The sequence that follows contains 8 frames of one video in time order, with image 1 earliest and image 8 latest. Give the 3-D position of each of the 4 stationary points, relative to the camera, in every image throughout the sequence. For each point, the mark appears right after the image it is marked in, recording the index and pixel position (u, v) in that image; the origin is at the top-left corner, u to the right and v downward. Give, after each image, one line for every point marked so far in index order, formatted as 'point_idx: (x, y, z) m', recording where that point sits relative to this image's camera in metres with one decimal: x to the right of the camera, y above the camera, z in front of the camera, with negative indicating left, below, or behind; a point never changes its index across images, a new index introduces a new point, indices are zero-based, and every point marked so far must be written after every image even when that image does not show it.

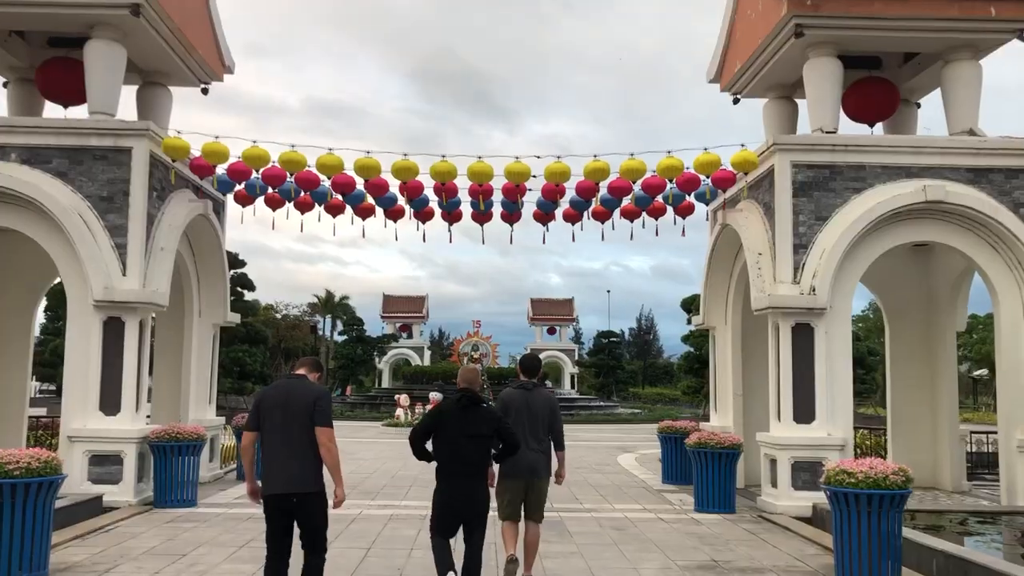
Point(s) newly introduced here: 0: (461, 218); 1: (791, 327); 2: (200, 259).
0: (-0.6, +0.8, +11.0) m
1: (+2.8, -0.4, +9.4) m
2: (-3.8, +0.4, +11.5) m
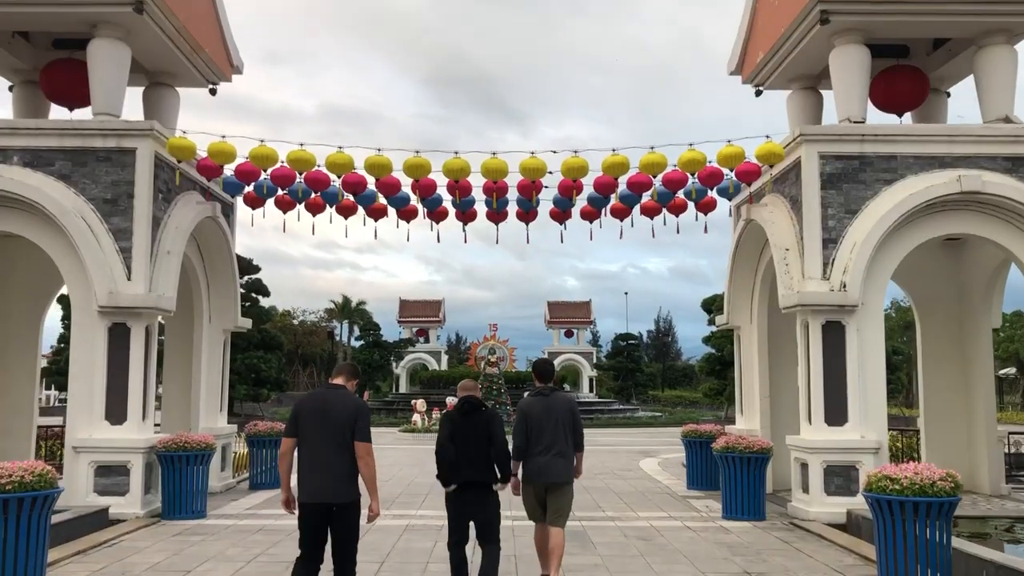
0: (-0.4, +0.8, +10.7) m
1: (+3.0, -0.4, +9.0) m
2: (-3.6, +0.3, +11.2) m
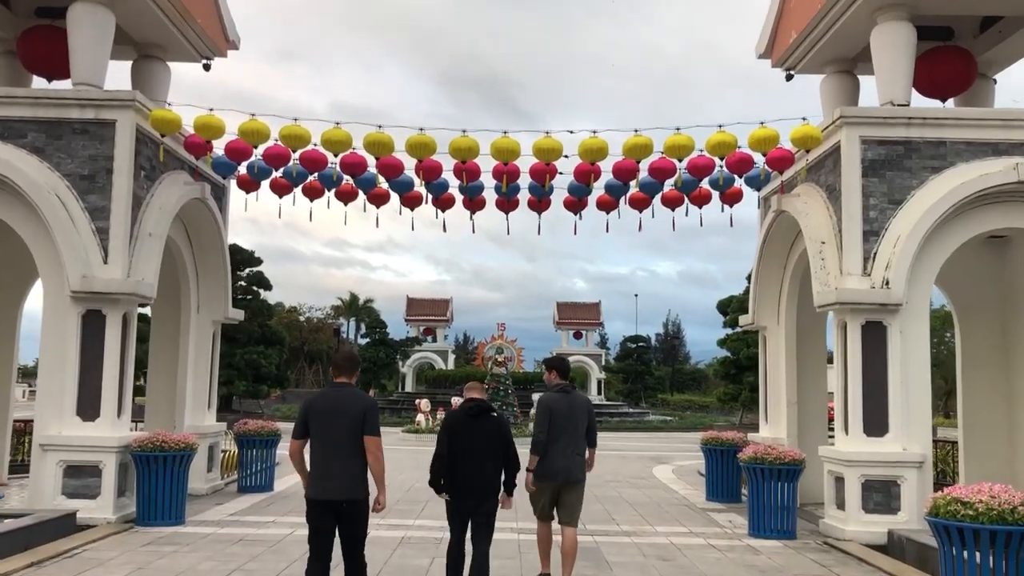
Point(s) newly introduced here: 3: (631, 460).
0: (-0.3, +0.9, +9.9) m
1: (+3.1, -0.3, +8.2) m
2: (-3.5, +0.4, +10.5) m
3: (+2.1, -3.0, +16.3) m
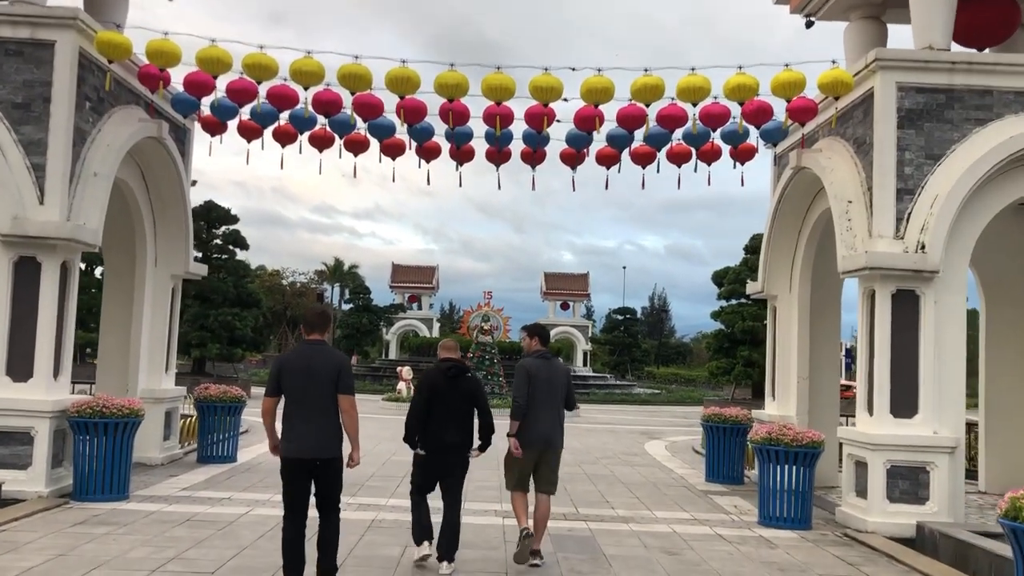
0: (-0.4, +1.3, +9.0) m
1: (+3.0, -0.1, +7.4) m
2: (-3.6, +0.9, +9.5) m
3: (+1.8, -2.5, +15.5) m
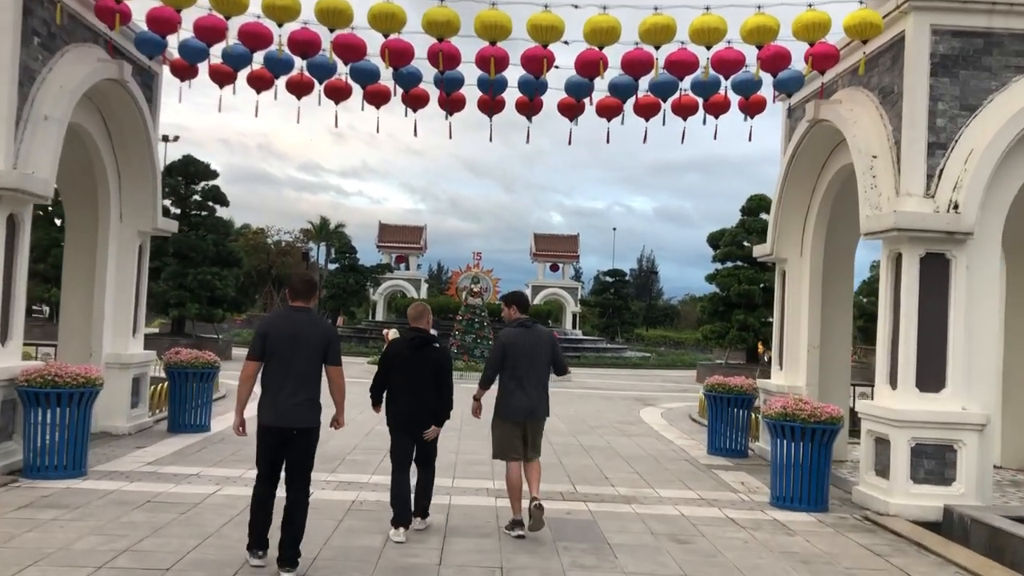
0: (-0.4, +1.6, +8.3) m
1: (+2.9, +0.2, +6.7) m
2: (-3.7, +1.3, +8.8) m
3: (+1.7, -1.8, +15.0) m
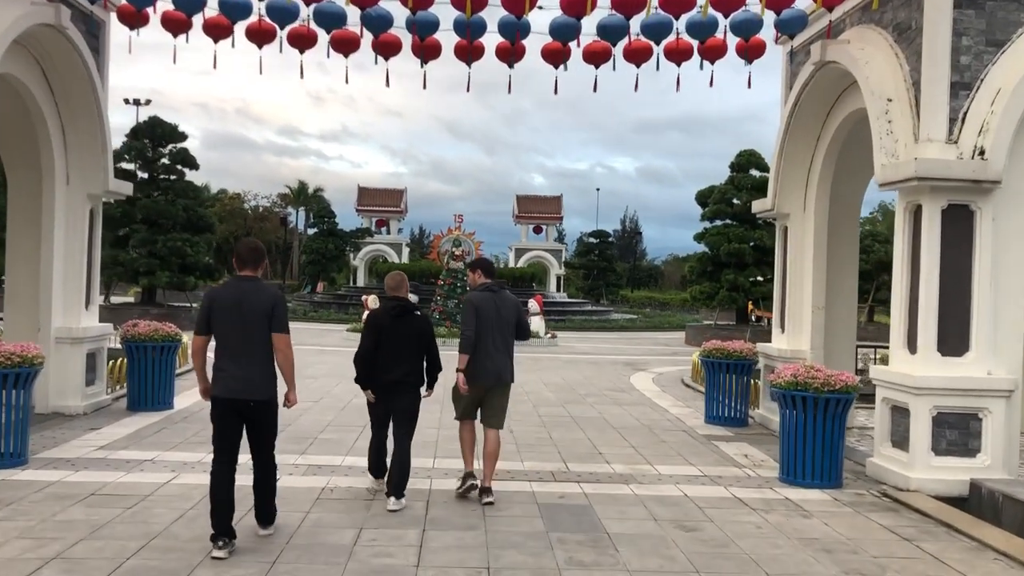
0: (-0.6, +2.0, +7.6) m
1: (+2.8, +0.5, +6.2) m
2: (-3.8, +1.6, +8.0) m
3: (+1.4, -1.2, +14.5) m
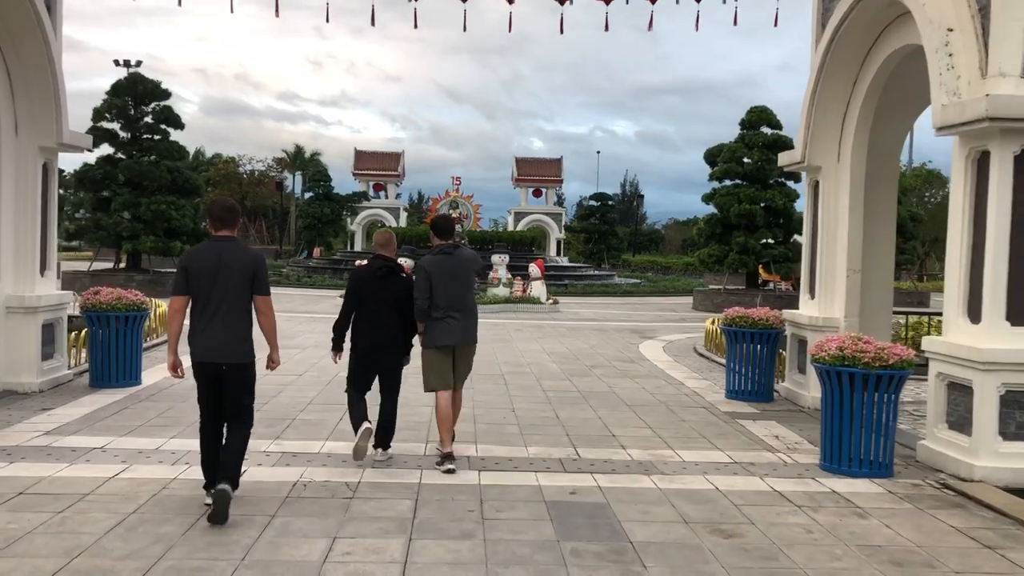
0: (-0.6, +2.2, +6.7) m
1: (+2.8, +0.7, +5.3) m
2: (-3.8, +1.9, +7.1) m
3: (+1.5, -0.7, +13.7) m
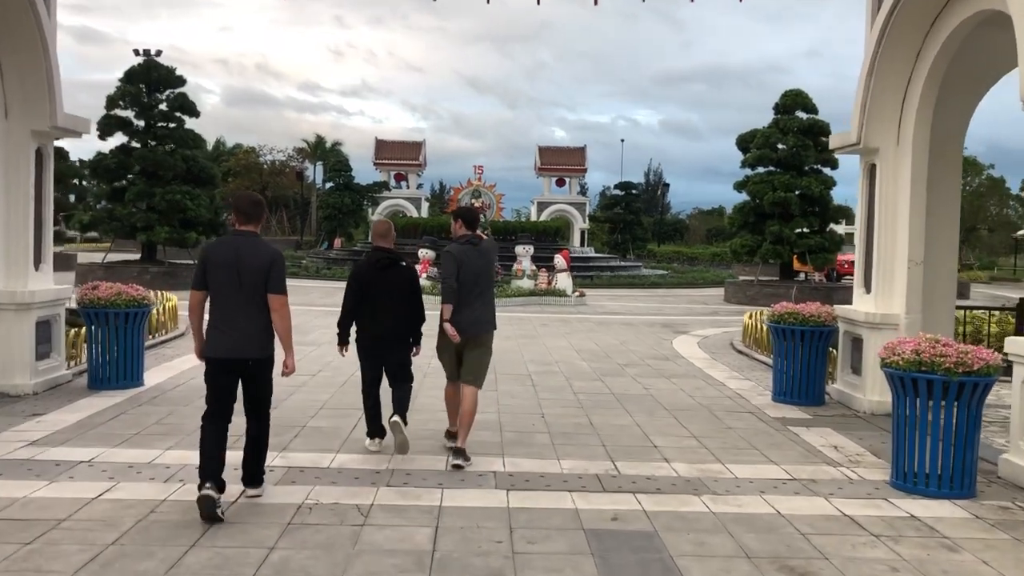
0: (-0.4, +2.3, +6.1) m
1: (+3.0, +0.8, +4.6) m
2: (-3.6, +1.9, +6.6) m
3: (+1.8, -0.6, +13.0) m
